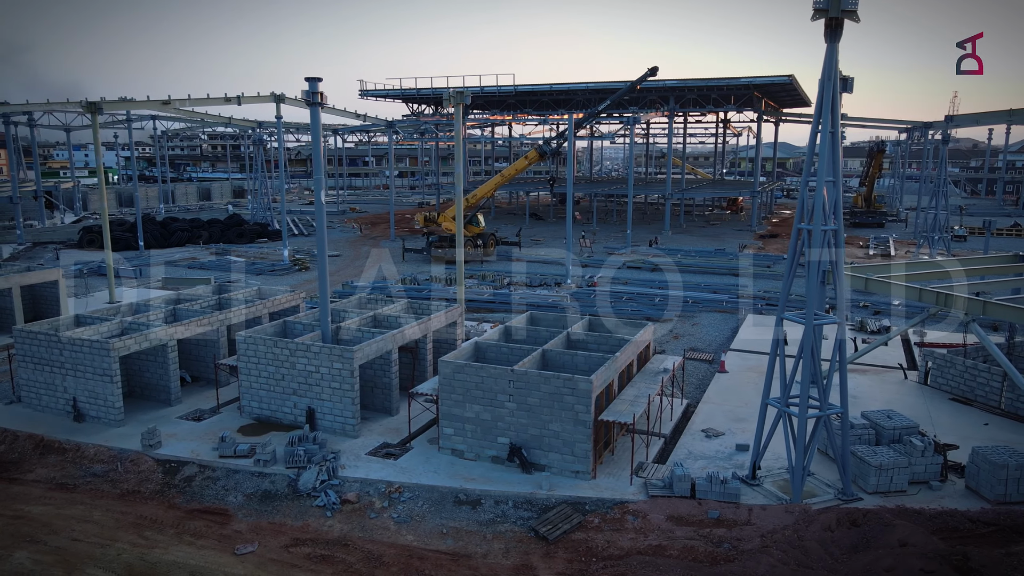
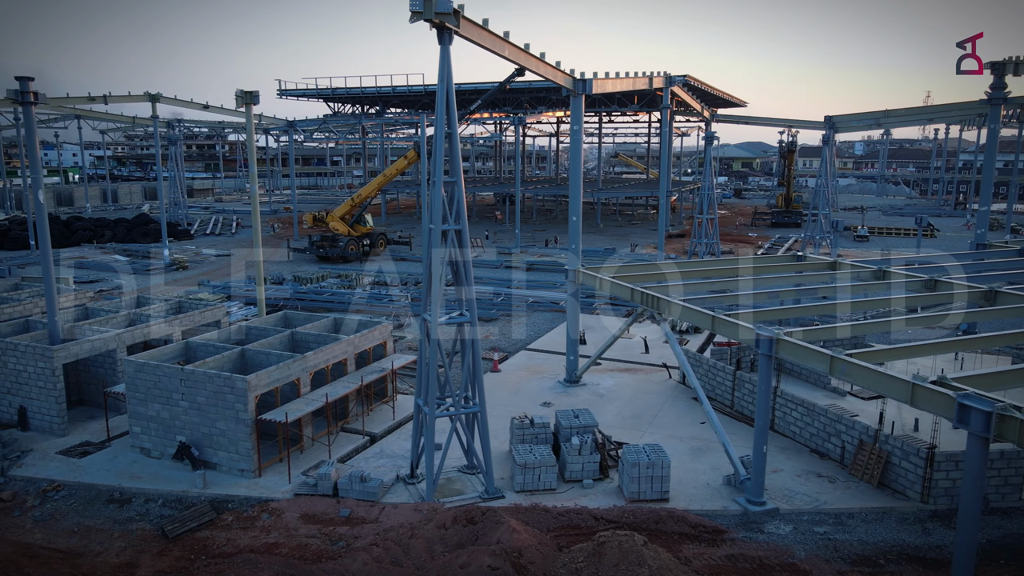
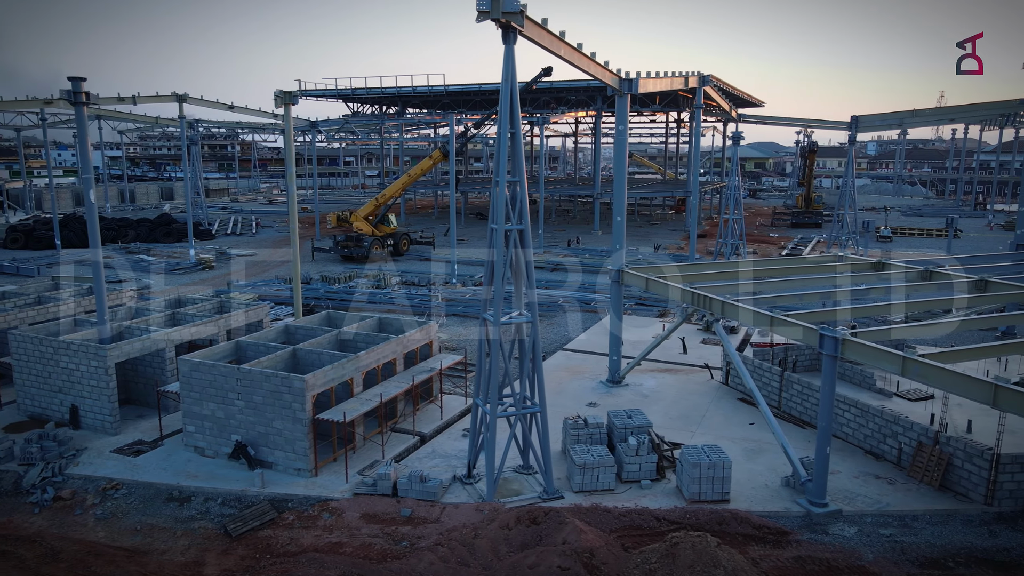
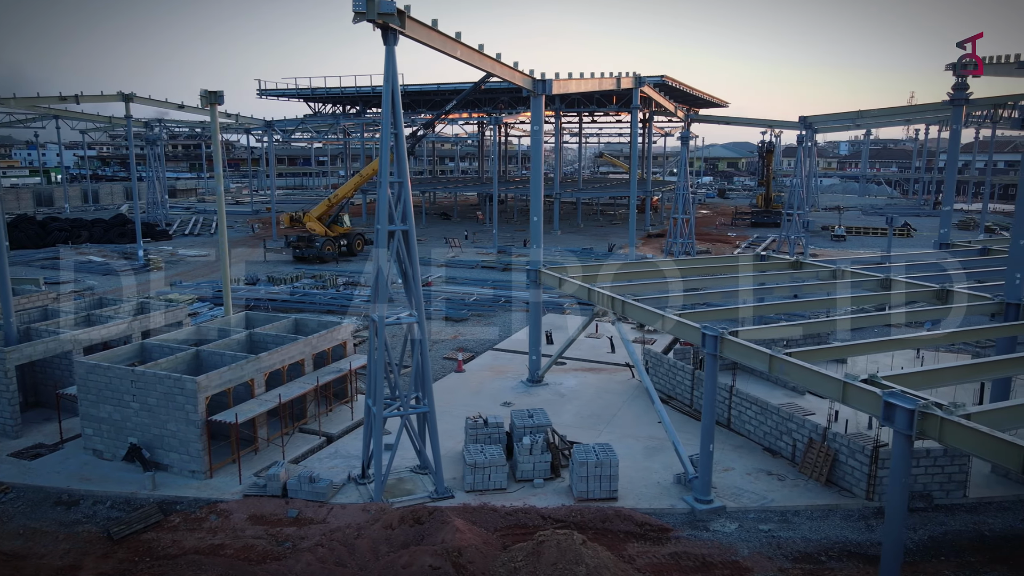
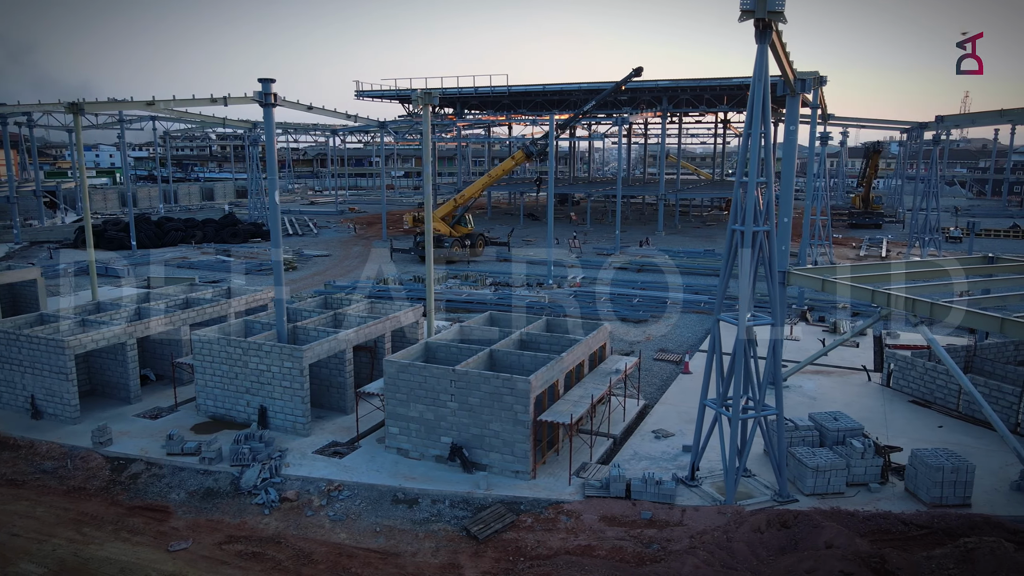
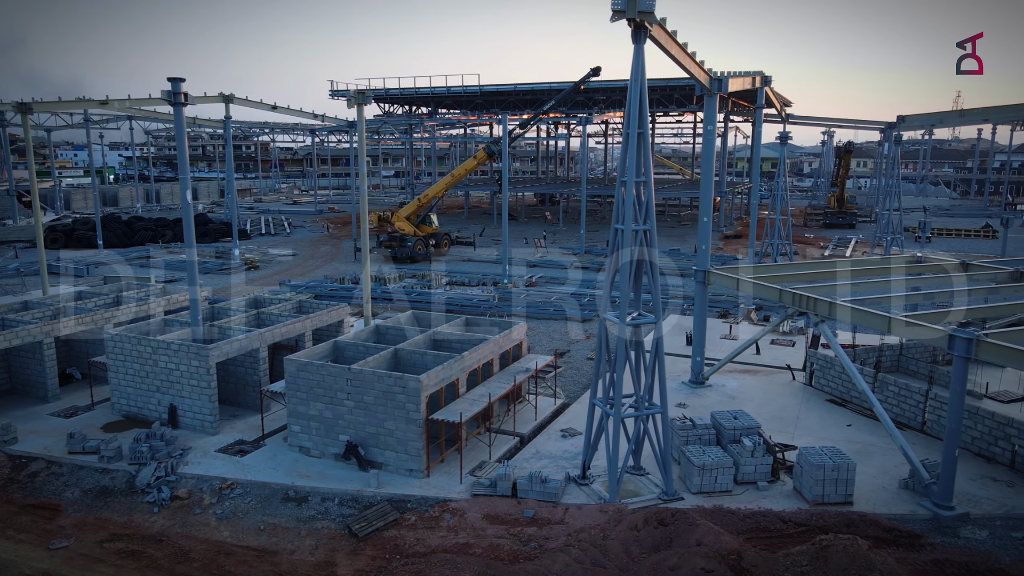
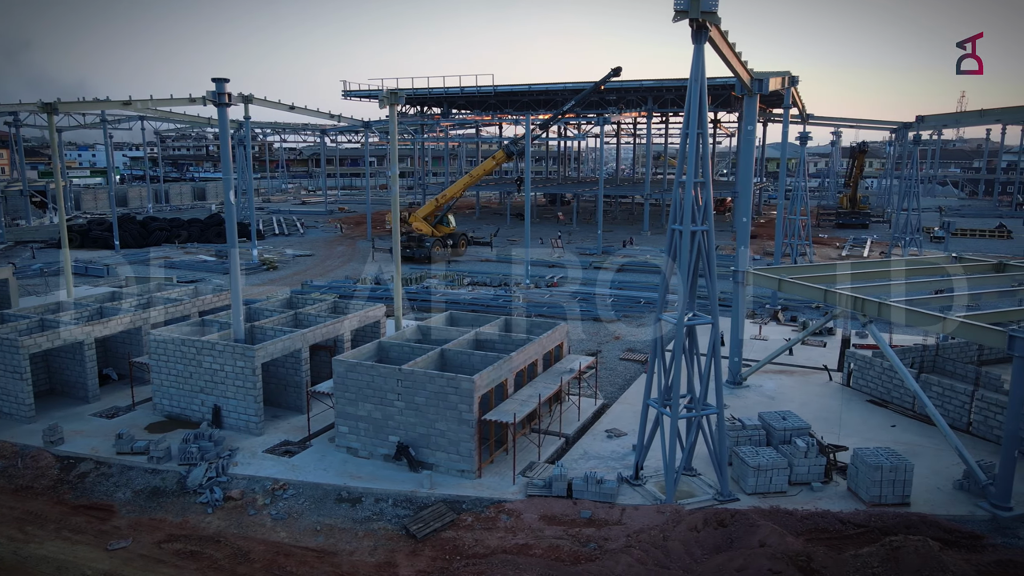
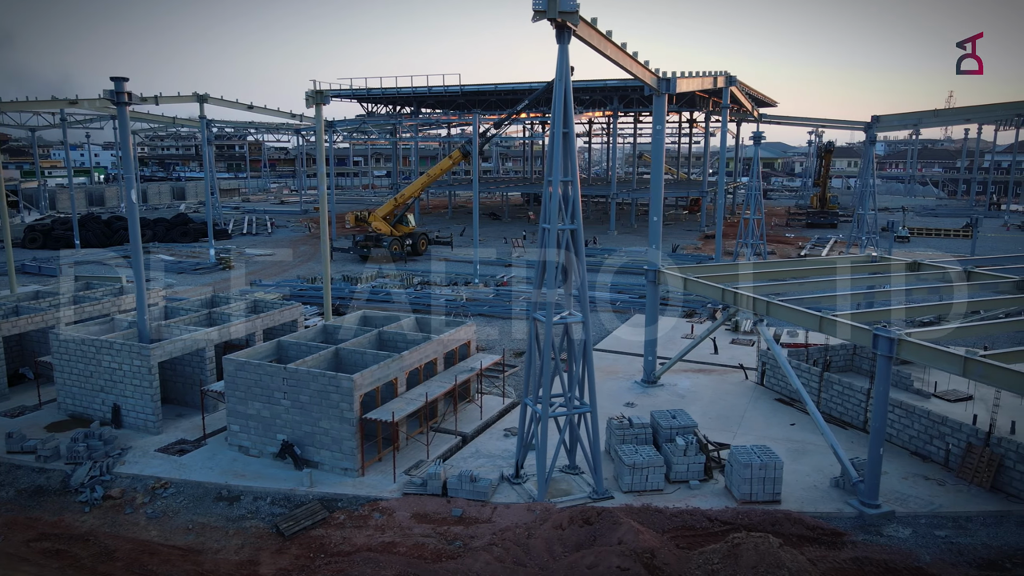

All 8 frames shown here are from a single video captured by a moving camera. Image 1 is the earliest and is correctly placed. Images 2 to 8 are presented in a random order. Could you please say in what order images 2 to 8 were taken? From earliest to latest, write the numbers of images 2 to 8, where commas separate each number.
5, 7, 6, 8, 3, 2, 4
